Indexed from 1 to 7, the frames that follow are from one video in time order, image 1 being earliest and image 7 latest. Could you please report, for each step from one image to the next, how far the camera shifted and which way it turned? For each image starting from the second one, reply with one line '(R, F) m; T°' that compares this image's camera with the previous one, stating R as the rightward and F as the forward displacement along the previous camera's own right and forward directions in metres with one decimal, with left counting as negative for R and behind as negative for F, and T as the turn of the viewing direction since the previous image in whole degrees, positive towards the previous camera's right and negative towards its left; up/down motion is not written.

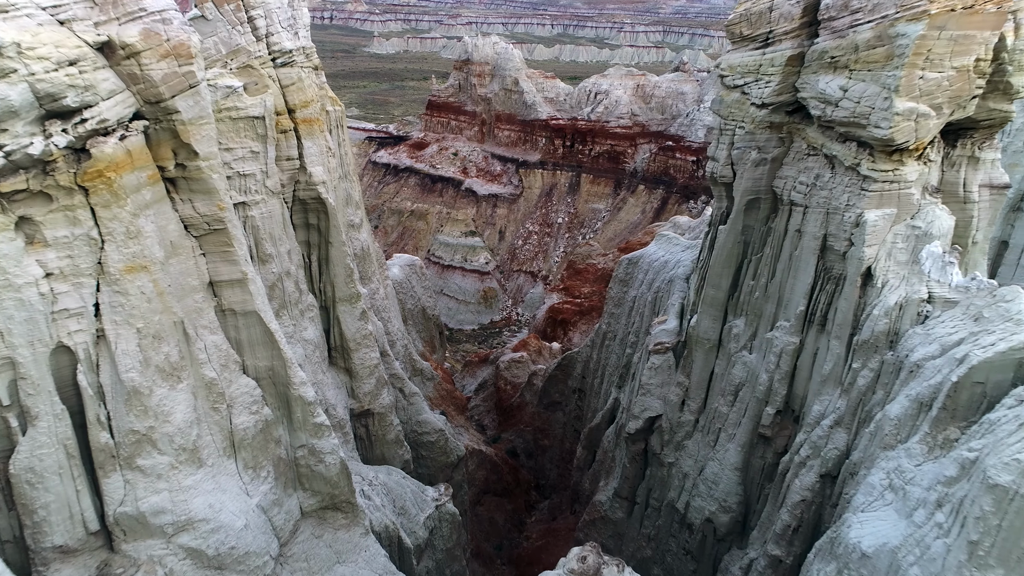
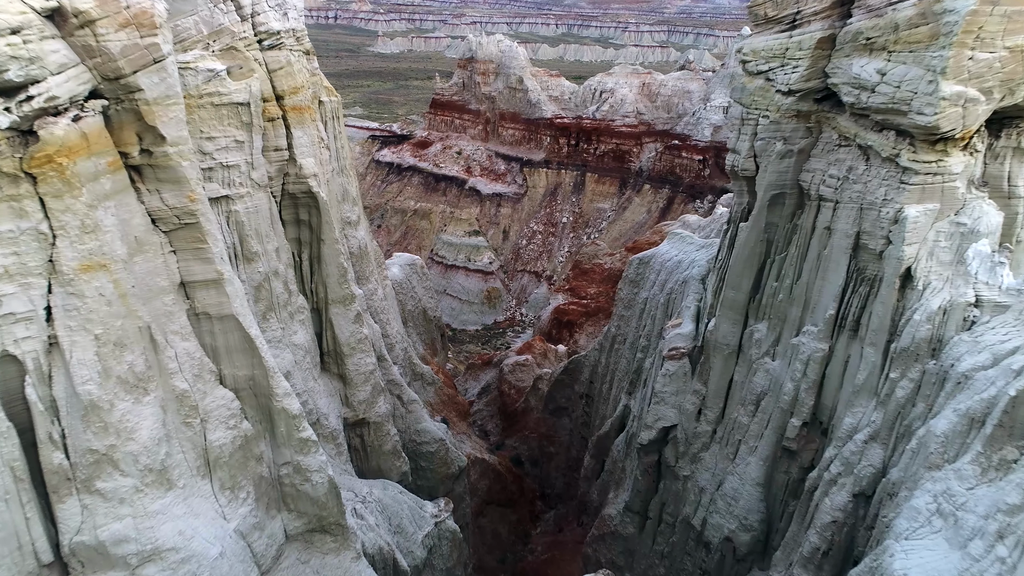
(0.0, +0.8) m; 0°
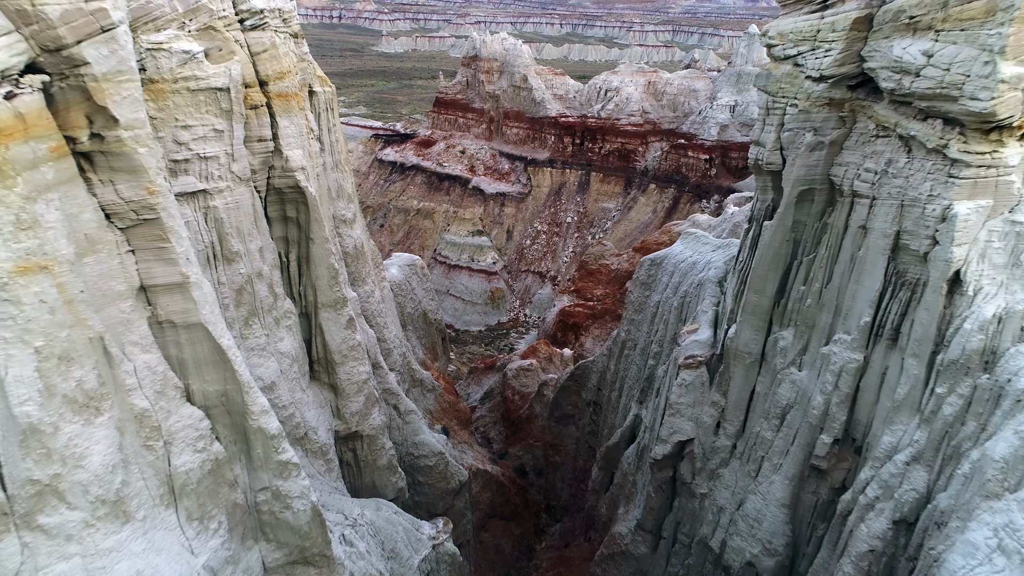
(0.0, +0.9) m; 0°
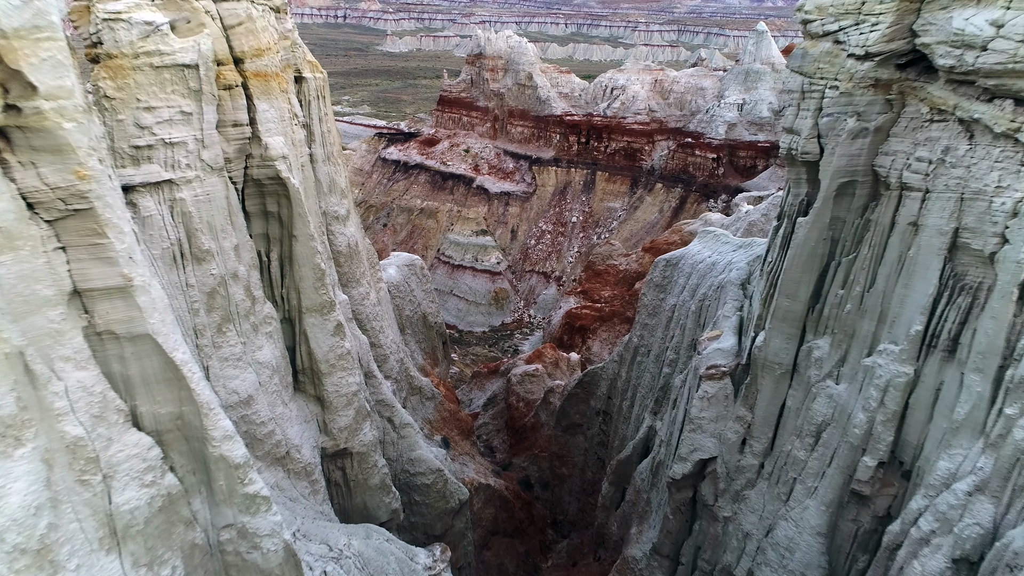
(0.0, +1.0) m; 0°
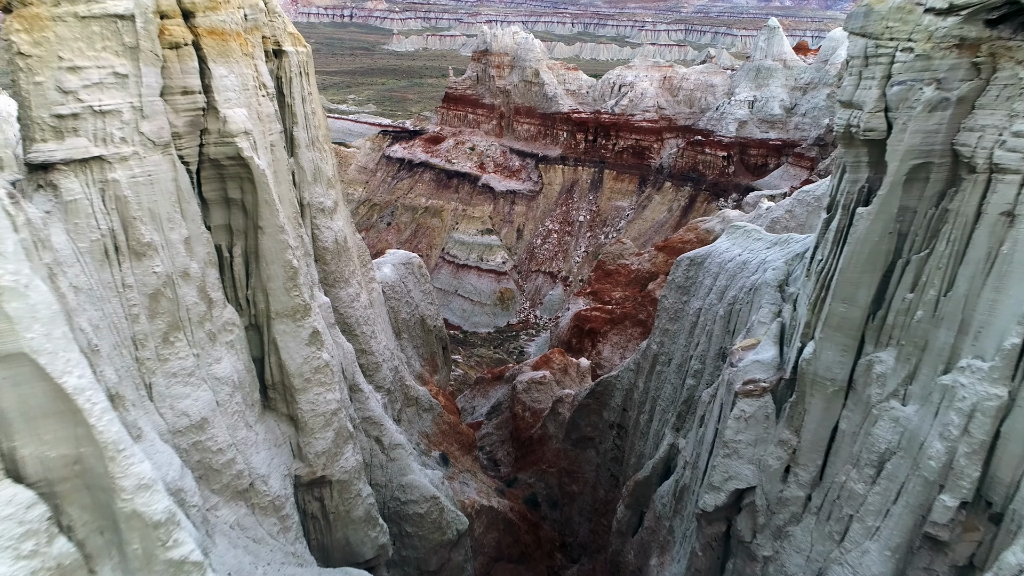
(0.0, +1.4) m; 0°
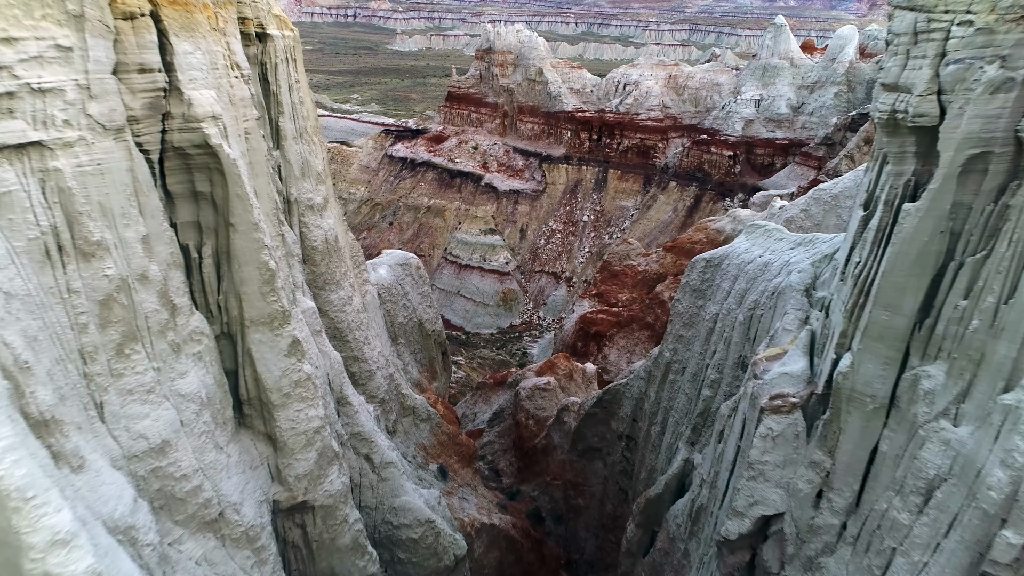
(0.0, +0.9) m; 0°
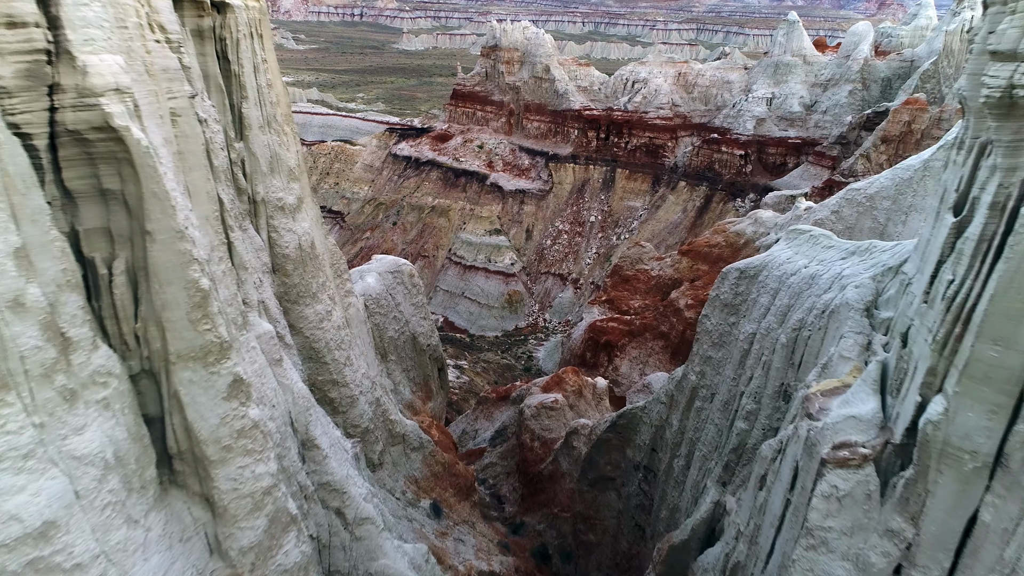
(0.0, +1.6) m; 0°
